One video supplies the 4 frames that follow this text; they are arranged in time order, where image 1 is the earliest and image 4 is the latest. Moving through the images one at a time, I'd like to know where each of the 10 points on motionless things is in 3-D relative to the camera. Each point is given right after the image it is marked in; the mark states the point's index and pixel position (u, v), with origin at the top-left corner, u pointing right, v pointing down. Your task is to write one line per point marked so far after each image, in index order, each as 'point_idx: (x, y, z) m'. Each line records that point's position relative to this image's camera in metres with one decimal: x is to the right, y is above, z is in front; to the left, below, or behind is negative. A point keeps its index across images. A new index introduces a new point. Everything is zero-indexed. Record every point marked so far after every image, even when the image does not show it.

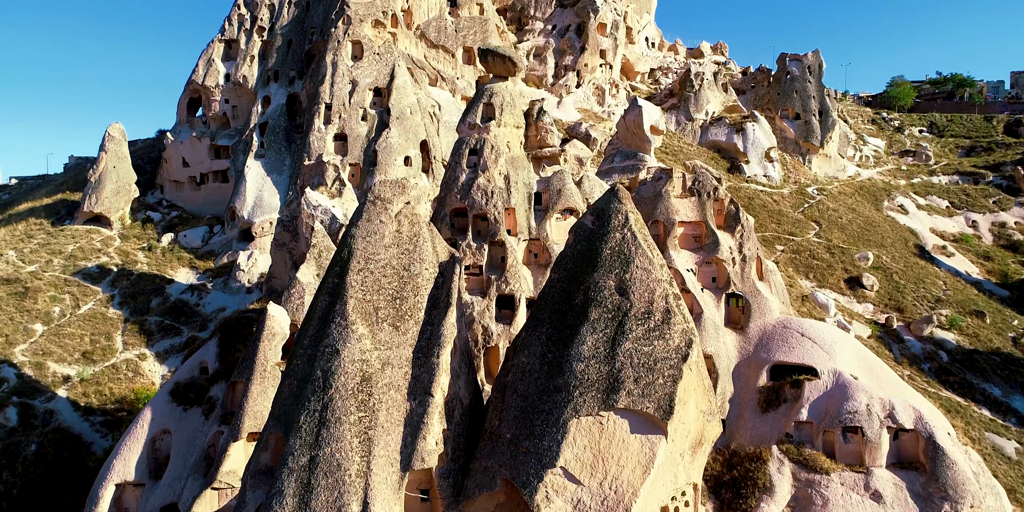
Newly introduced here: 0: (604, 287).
0: (+1.1, -0.4, +8.3) m
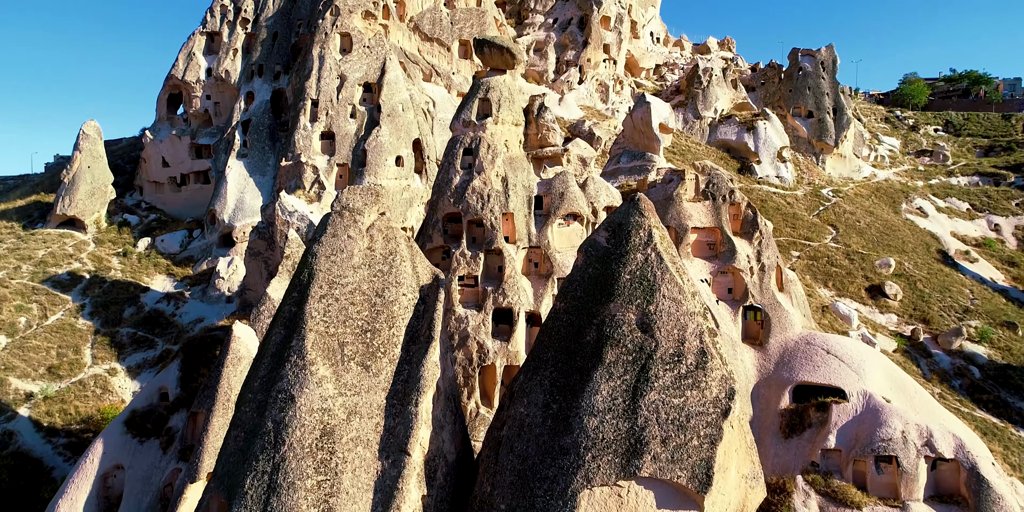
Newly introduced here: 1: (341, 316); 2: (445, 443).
0: (+1.1, -0.6, +6.6) m
1: (-1.9, -0.7, +7.4) m
2: (-0.8, -2.1, +7.6) m
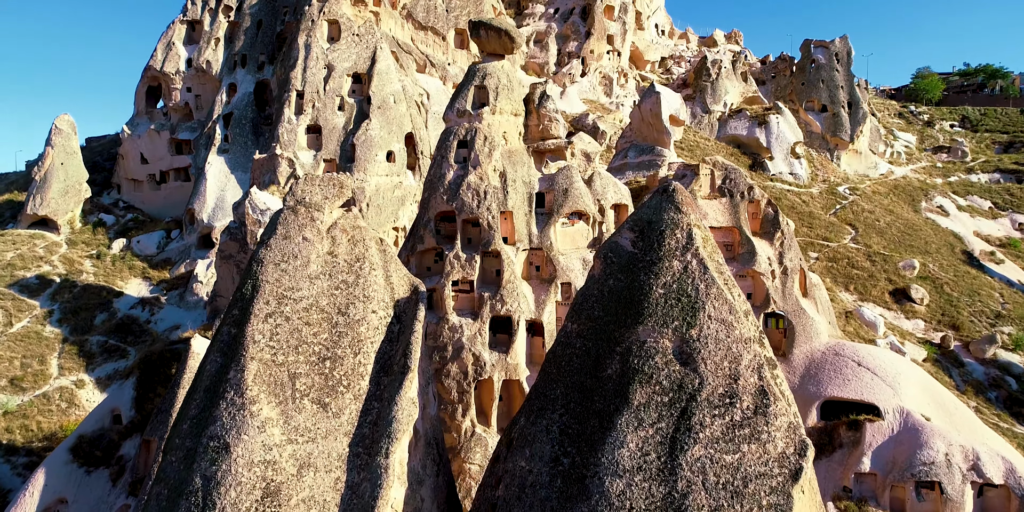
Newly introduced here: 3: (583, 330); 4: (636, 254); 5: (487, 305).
0: (+1.1, -0.7, +5.0) m
1: (-1.9, -0.7, +5.8) m
2: (-0.8, -2.2, +6.0) m
3: (+0.6, -0.6, +5.5) m
4: (+1.0, 0.0, +5.4) m
5: (-0.5, -1.0, +13.1) m
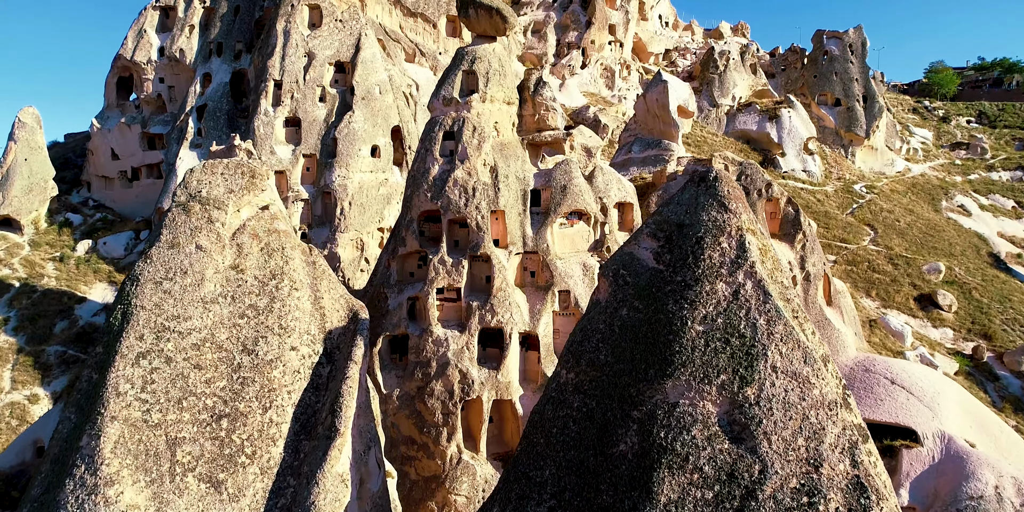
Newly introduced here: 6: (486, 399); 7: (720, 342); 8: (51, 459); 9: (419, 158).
0: (+0.9, -0.8, +3.3) m
1: (-2.1, -0.8, +4.2) m
2: (-1.0, -2.3, +4.3) m
3: (+0.4, -0.7, +3.8) m
4: (+0.8, -0.1, +3.7) m
5: (-0.7, -1.1, +11.4) m
6: (-0.5, -2.5, +11.0) m
7: (+1.1, -0.4, +3.4) m
8: (-2.9, -1.3, +4.2) m
9: (-1.8, +1.8, +12.2) m
